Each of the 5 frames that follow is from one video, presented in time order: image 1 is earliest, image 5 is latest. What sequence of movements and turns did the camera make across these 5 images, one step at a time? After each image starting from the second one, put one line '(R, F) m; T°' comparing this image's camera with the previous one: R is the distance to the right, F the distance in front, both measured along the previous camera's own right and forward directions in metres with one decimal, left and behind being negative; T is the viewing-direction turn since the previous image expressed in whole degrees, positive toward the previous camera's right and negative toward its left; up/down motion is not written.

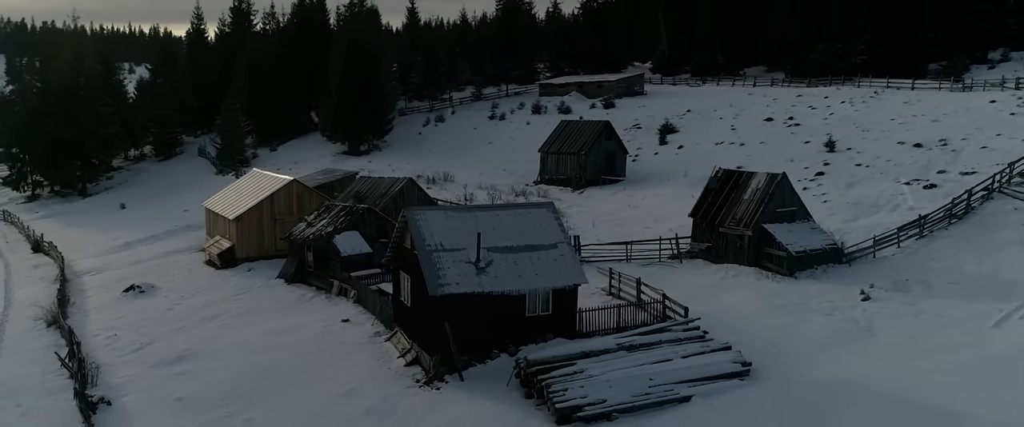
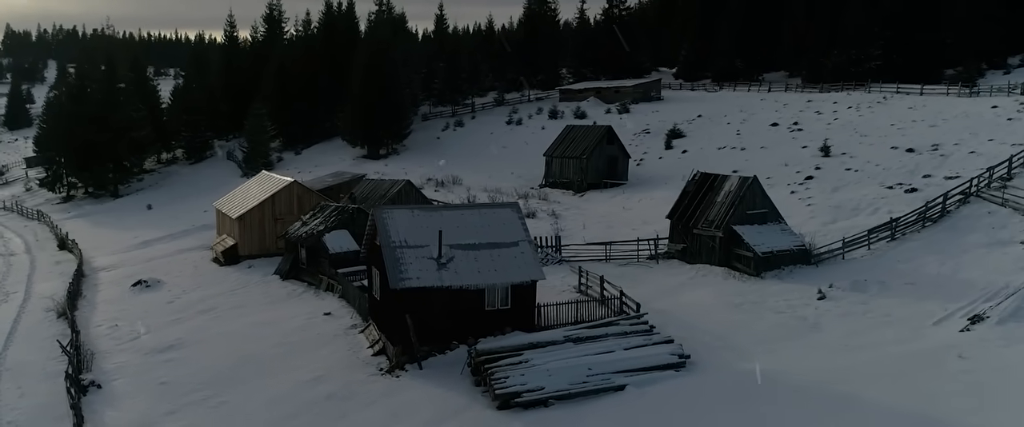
(+1.7, -0.7) m; -2°
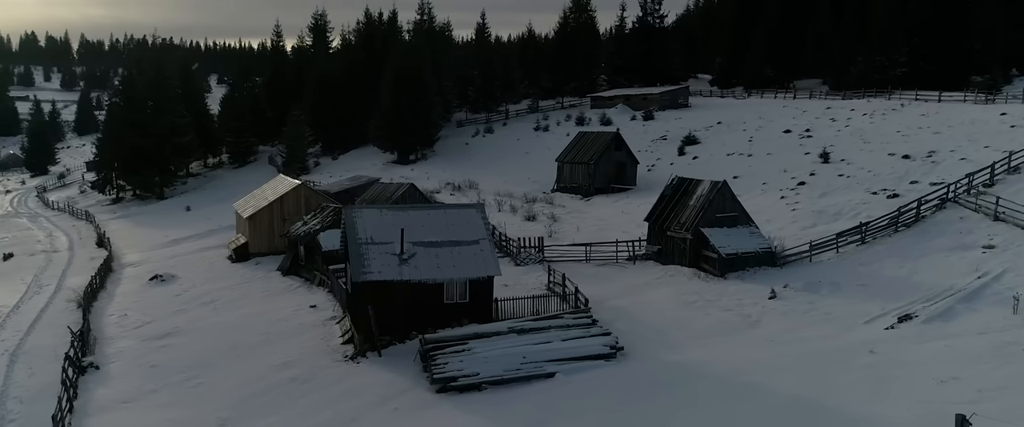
(+2.2, -0.9) m; -3°
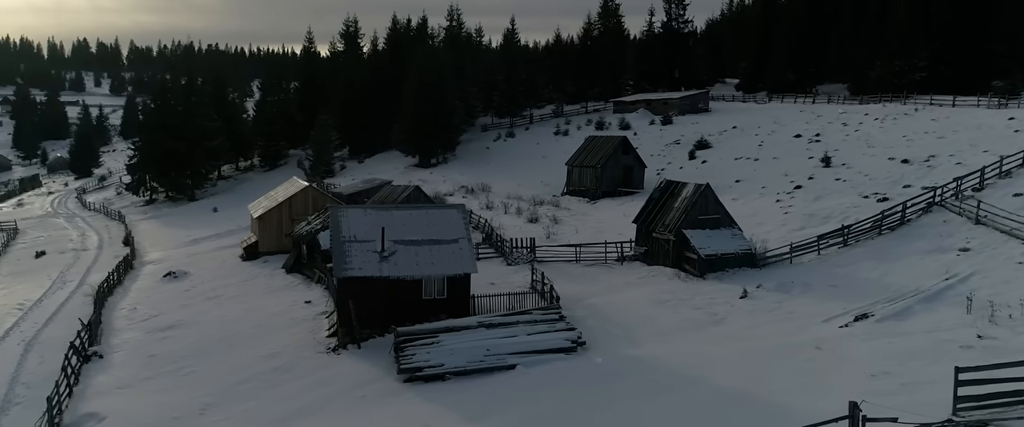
(+1.5, -0.6) m; -2°
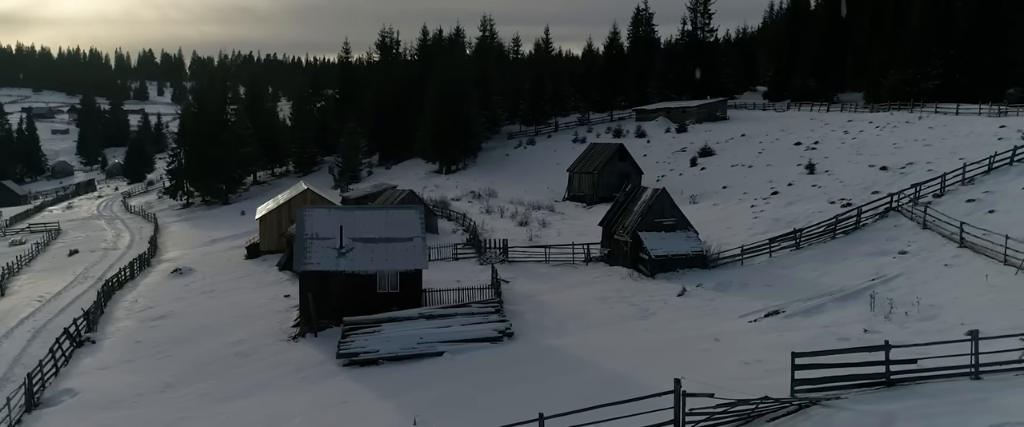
(+2.6, -1.1) m; -3°
